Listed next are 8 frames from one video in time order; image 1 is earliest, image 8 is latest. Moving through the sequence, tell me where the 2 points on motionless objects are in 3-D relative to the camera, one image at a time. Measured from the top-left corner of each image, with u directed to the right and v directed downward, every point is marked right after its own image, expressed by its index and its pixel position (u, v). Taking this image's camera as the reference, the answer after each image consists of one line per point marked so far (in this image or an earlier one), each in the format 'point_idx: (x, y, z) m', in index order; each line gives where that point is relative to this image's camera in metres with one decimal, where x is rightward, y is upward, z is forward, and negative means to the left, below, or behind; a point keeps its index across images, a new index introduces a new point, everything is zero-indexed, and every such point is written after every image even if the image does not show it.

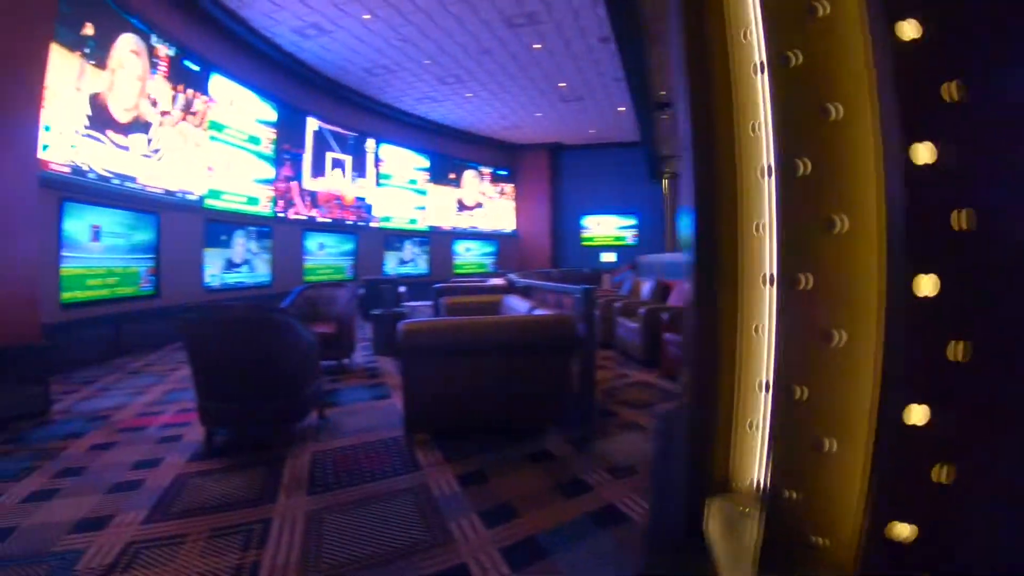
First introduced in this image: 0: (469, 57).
0: (-0.4, +2.0, +8.5) m
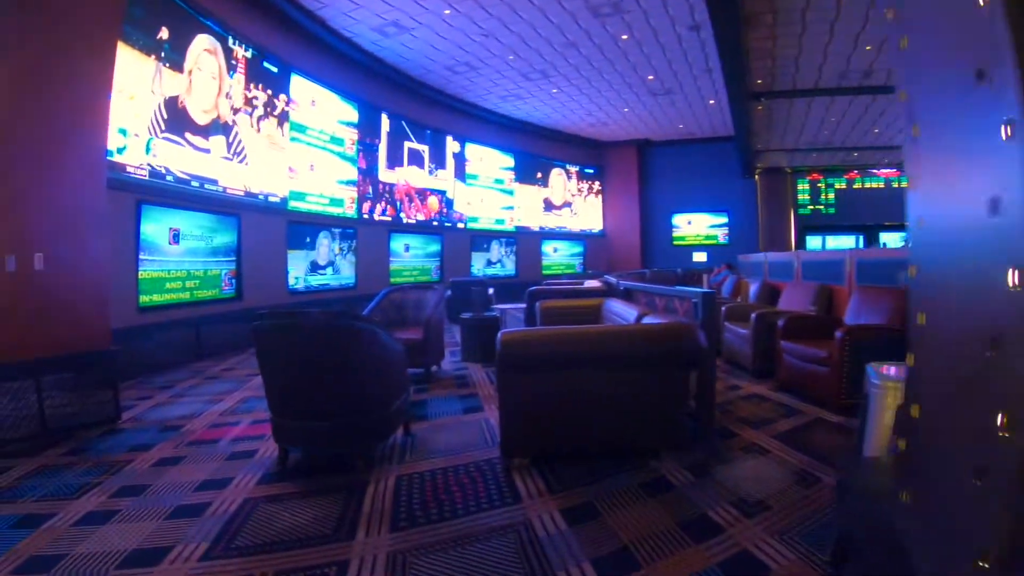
0: (+0.4, +2.0, +8.1) m
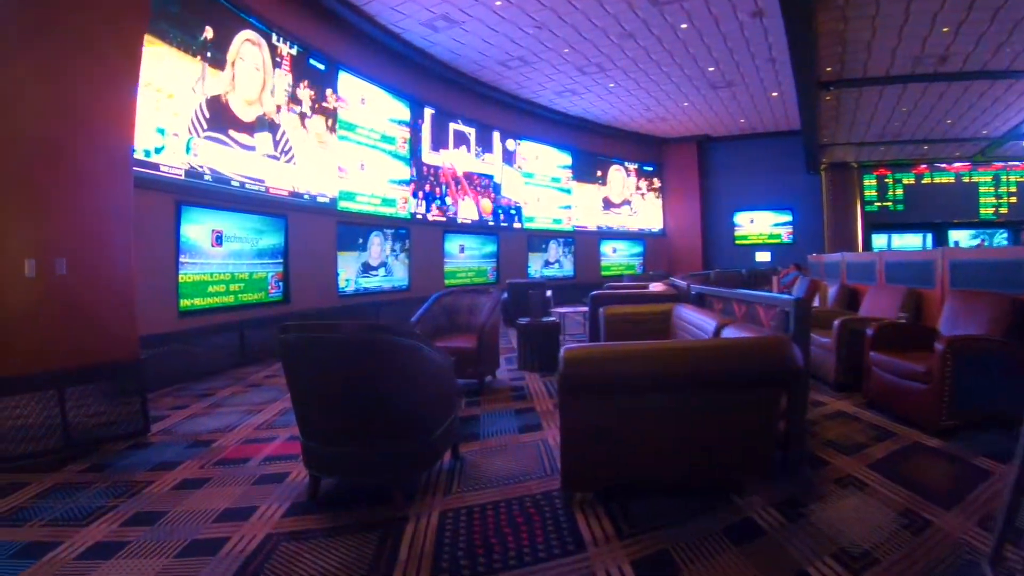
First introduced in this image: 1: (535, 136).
0: (+0.8, +2.0, +7.8) m
1: (+0.3, +1.7, +10.8) m
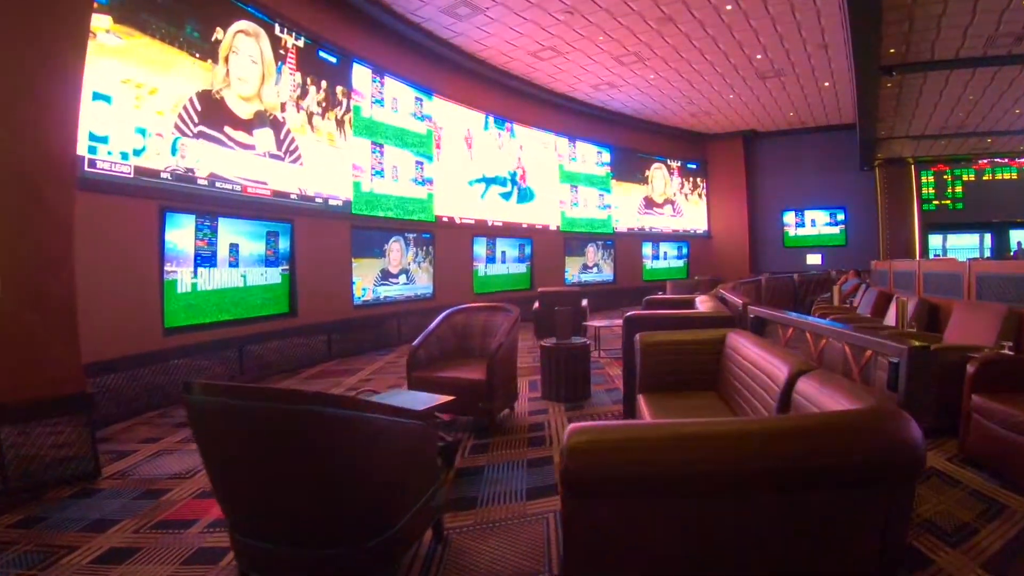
0: (+1.0, +1.9, +7.1) m
1: (+0.6, +1.6, +10.2) m
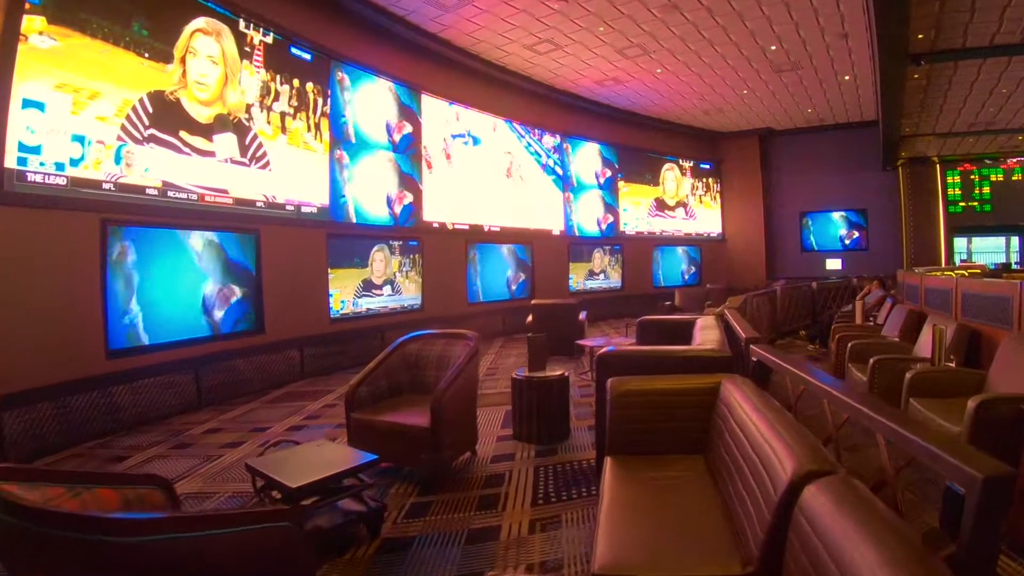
0: (+1.0, +1.9, +6.6) m
1: (+0.7, +1.6, +9.7) m
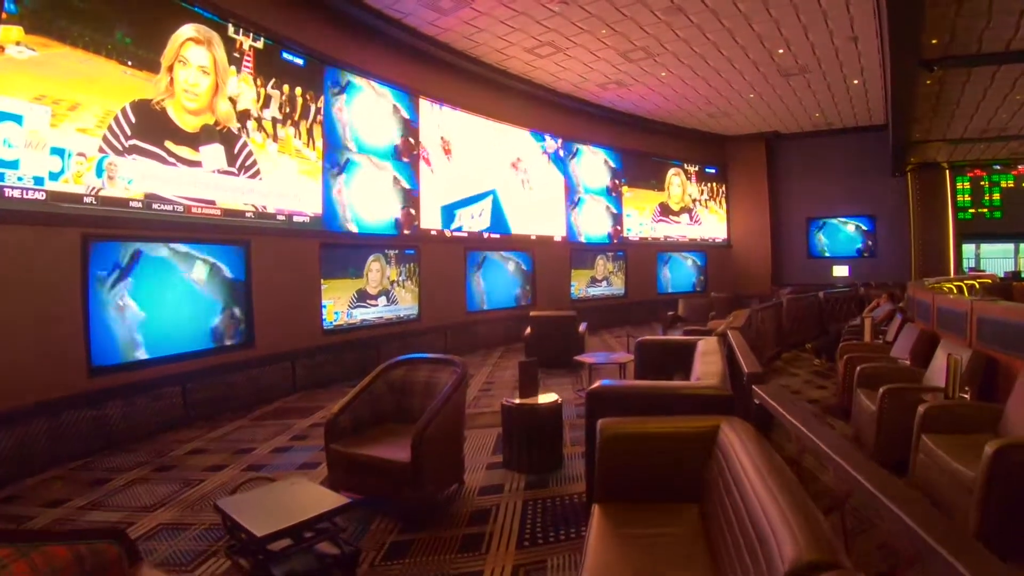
0: (+1.0, +1.8, +6.5) m
1: (+0.7, +1.5, +9.5) m
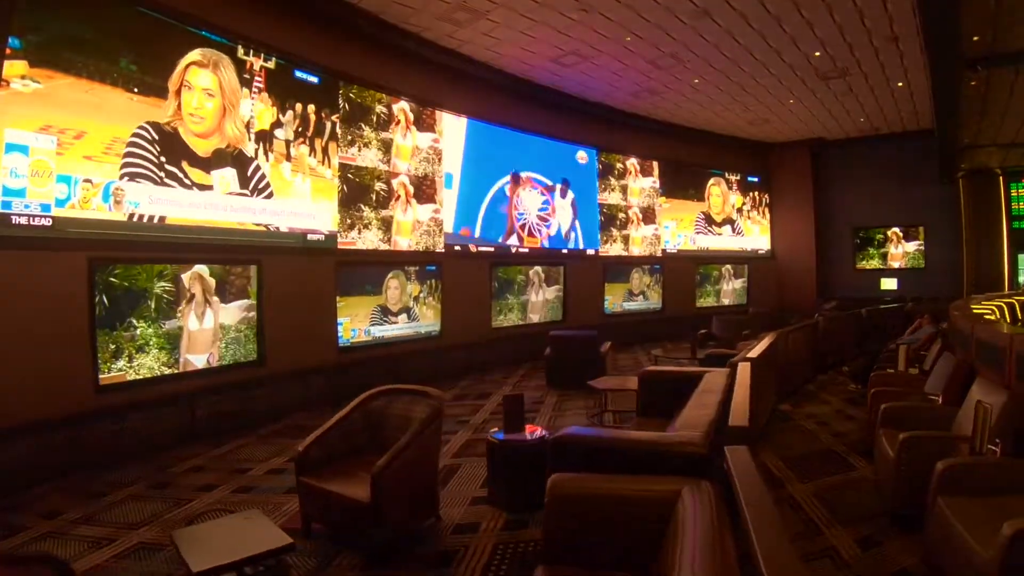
0: (+1.1, +1.7, +6.3) m
1: (+1.0, +1.4, +9.4) m
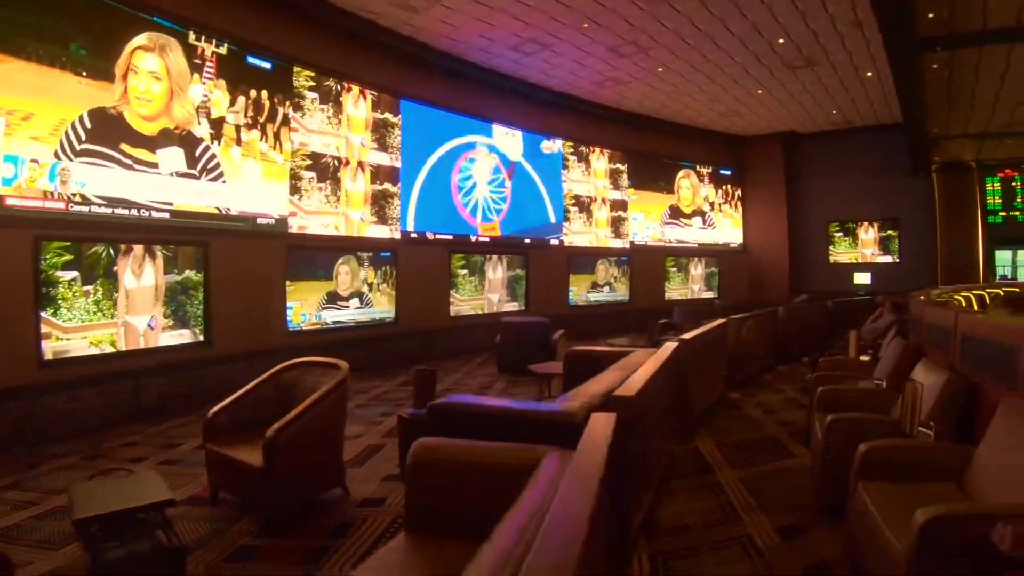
0: (+0.8, +1.7, +6.4) m
1: (+0.7, +1.5, +9.4) m
